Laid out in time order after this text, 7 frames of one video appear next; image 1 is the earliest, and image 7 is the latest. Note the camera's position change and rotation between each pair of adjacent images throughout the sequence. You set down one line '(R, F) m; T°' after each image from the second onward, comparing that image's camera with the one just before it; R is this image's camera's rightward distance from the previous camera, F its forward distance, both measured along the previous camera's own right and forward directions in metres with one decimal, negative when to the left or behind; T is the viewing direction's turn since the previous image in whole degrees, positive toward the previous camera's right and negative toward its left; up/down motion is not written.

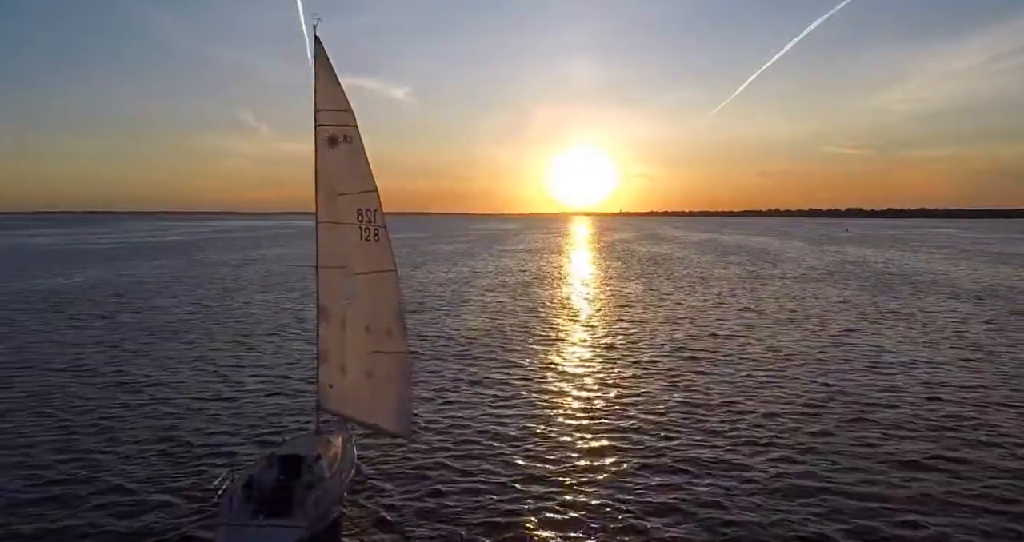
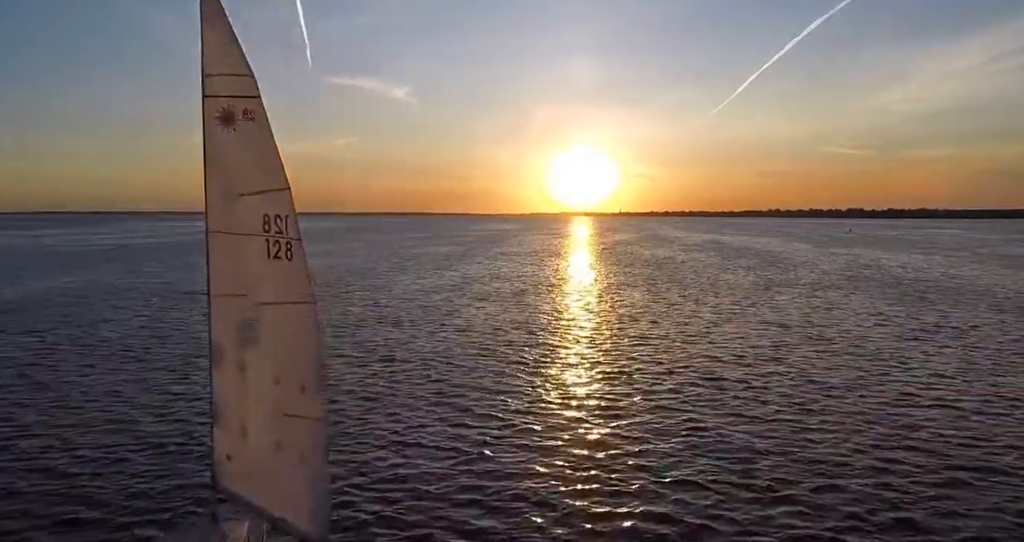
(+0.4, +3.2) m; 0°
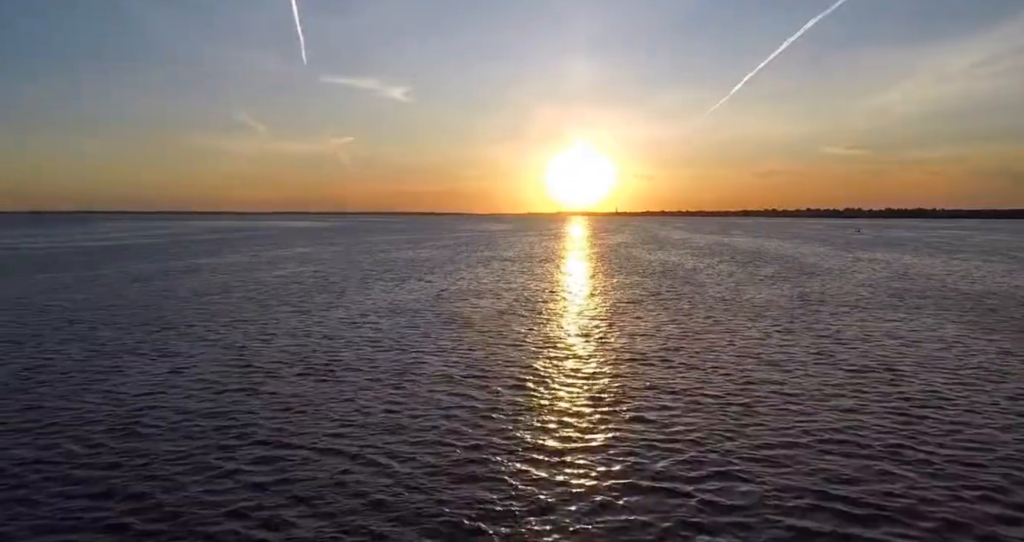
(+0.8, +7.3) m; 0°
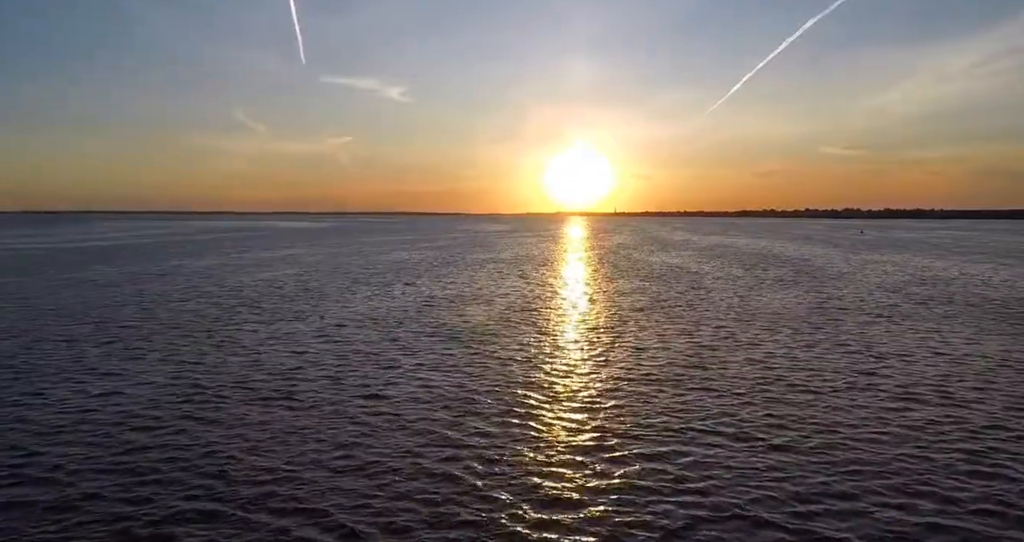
(+0.3, +2.6) m; 0°
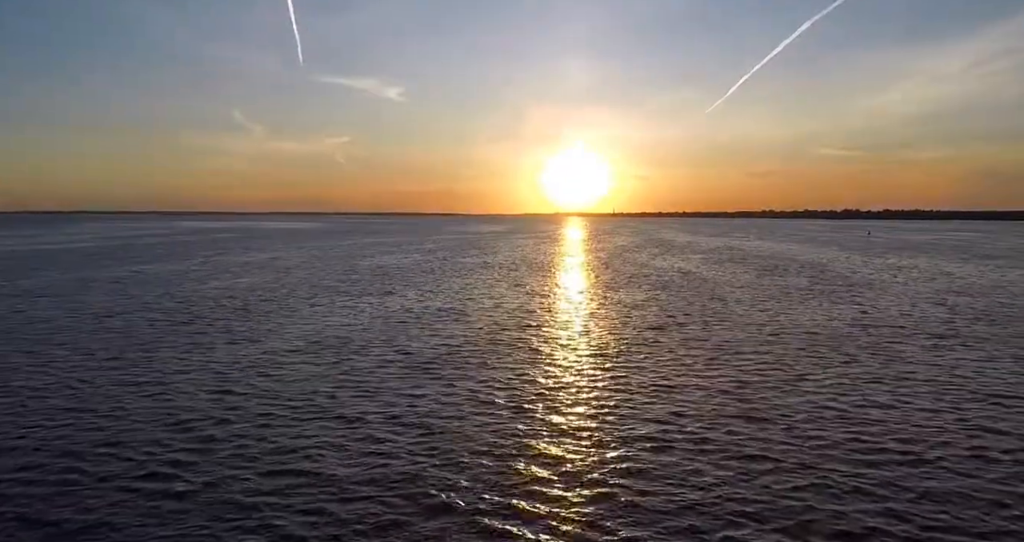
(+0.3, +5.0) m; 0°
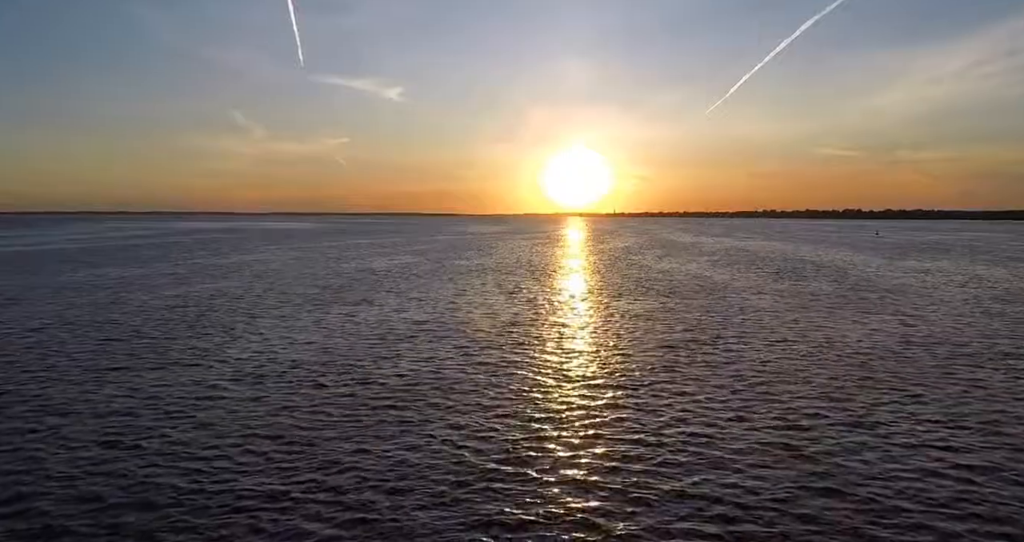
(+0.2, +4.3) m; 0°
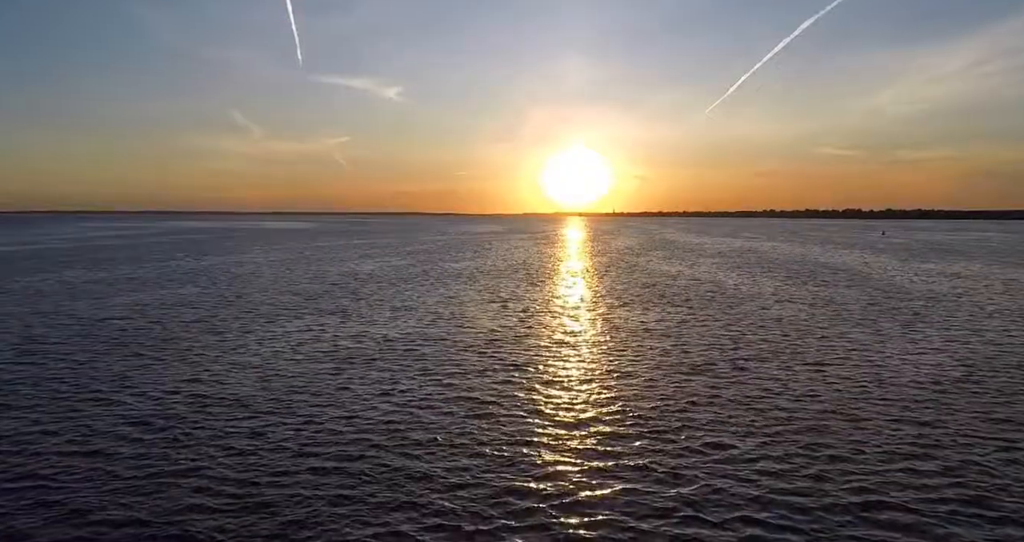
(+0.3, +3.9) m; 0°
